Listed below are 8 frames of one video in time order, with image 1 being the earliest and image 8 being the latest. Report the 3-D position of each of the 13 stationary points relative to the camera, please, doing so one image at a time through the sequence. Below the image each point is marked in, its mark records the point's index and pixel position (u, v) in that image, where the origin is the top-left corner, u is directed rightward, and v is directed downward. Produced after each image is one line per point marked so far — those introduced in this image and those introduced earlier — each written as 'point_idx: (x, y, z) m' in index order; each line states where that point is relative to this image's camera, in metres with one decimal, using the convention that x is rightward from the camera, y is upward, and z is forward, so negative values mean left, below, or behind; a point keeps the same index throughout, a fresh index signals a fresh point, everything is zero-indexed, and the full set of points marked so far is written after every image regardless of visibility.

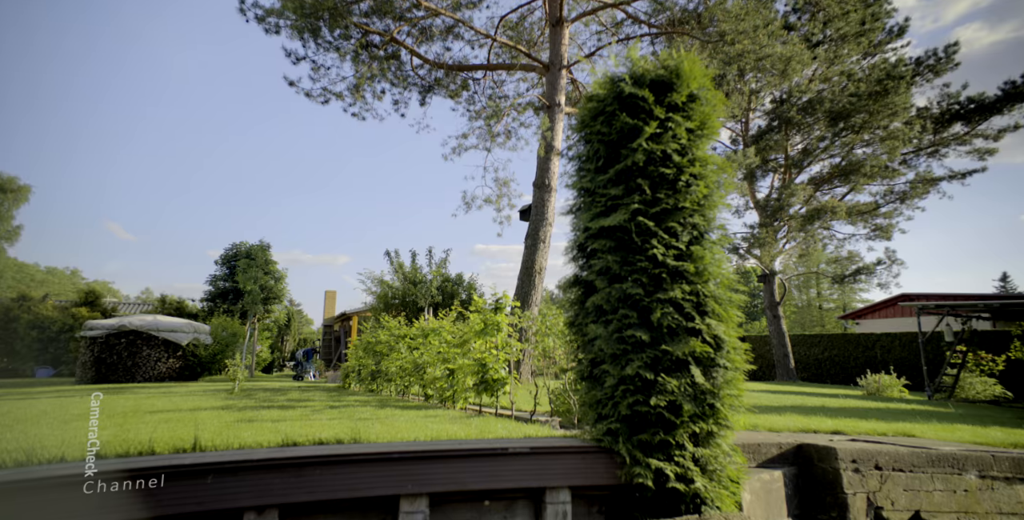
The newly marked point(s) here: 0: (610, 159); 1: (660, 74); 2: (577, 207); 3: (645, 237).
0: (+0.9, +0.8, +5.6) m
1: (+1.3, +1.4, +5.5) m
2: (+0.7, +0.4, +5.9) m
3: (+1.1, +0.1, +5.4) m
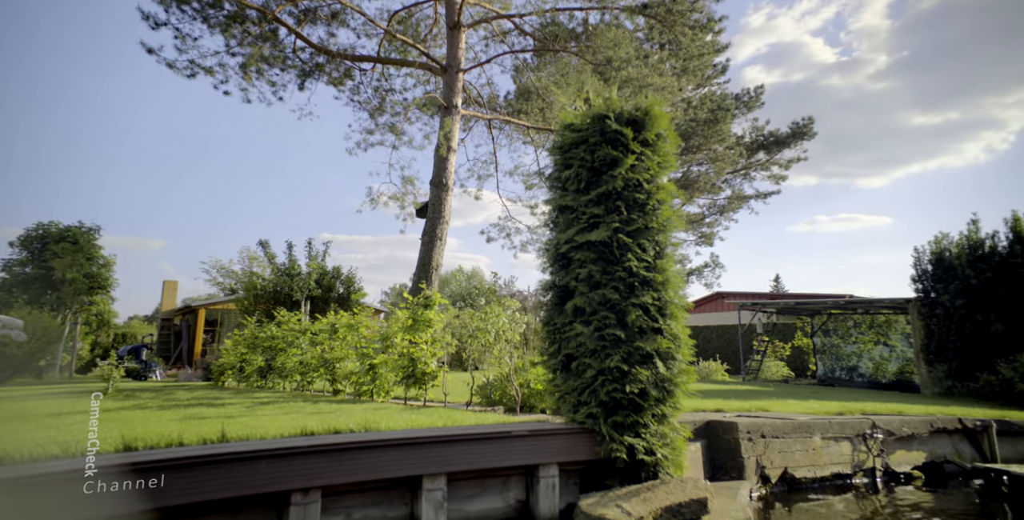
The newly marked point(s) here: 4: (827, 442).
0: (+0.8, +0.7, +6.5) m
1: (+1.2, +1.3, +6.5) m
2: (+0.5, +0.3, +6.6) m
3: (+1.0, +0.1, +6.3) m
4: (+3.9, -2.2, +8.6) m
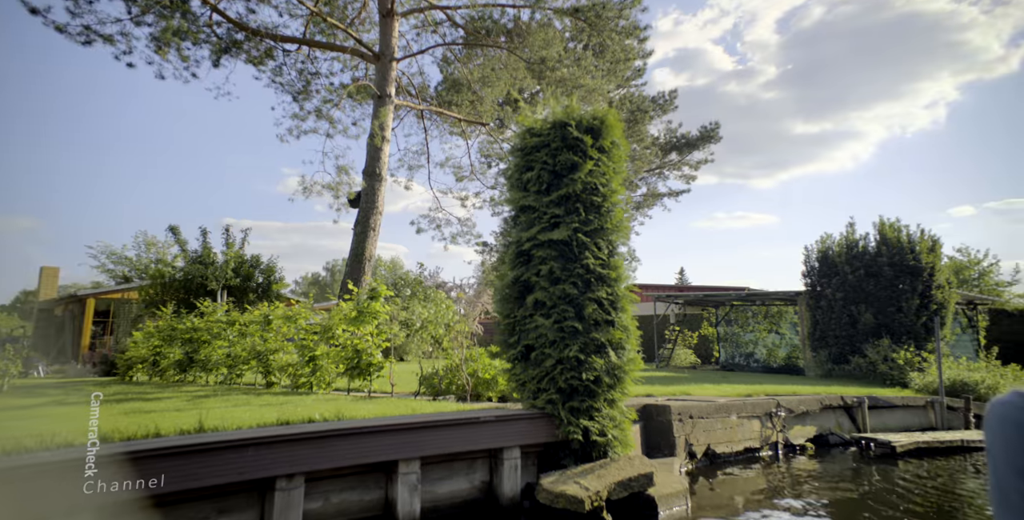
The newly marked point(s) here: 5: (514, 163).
0: (+0.4, +0.7, +7.0) m
1: (+0.9, +1.4, +7.0) m
2: (+0.1, +0.4, +7.1) m
3: (+0.7, +0.1, +6.8) m
4: (+3.1, -2.2, +9.5) m
5: (0.0, +1.0, +7.2) m
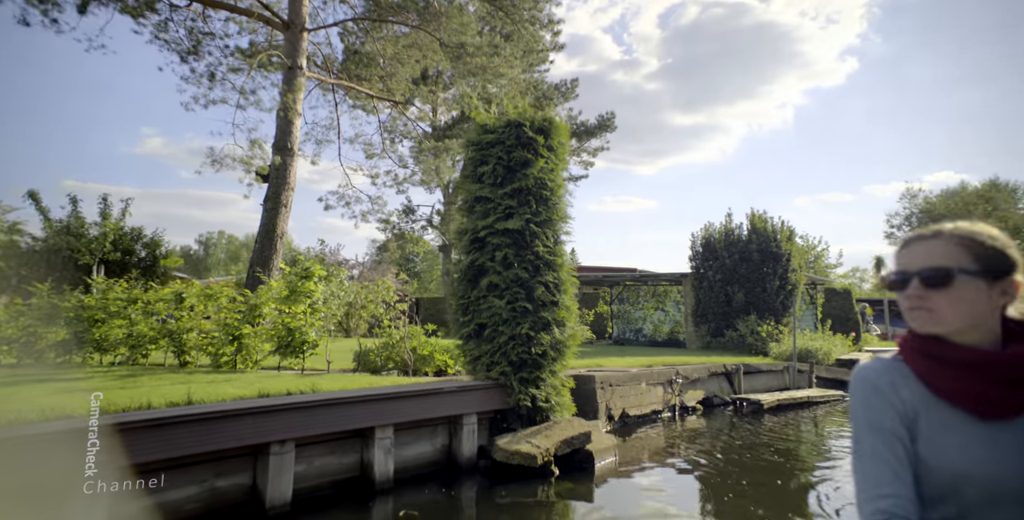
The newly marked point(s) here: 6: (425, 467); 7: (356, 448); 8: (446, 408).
0: (-0.1, +0.9, +7.7) m
1: (+0.4, +1.5, +7.8) m
2: (-0.4, +0.5, +7.8) m
3: (+0.2, +0.2, +7.7) m
4: (+2.1, -2.0, +10.8) m
5: (-0.5, +1.1, +7.9) m
6: (-0.8, -2.1, +7.0) m
7: (-1.5, -1.8, +6.6) m
8: (-0.7, -1.5, +7.0) m
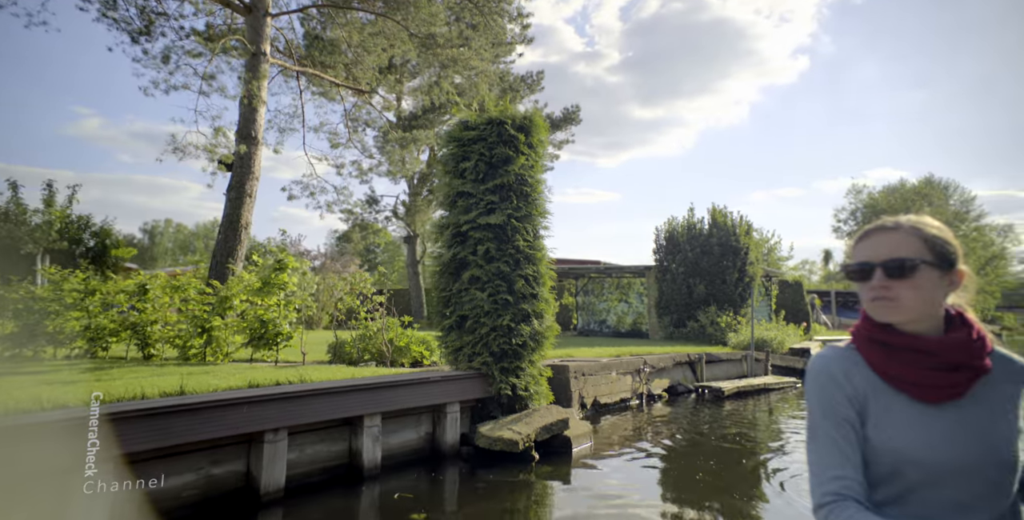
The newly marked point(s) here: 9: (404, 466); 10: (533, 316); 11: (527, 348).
0: (-0.3, +1.0, +7.9) m
1: (+0.1, +1.6, +8.0) m
2: (-0.6, +0.6, +8.0) m
3: (0.0, +0.3, +7.9) m
4: (+1.7, -1.9, +11.2) m
5: (-0.7, +1.2, +8.0) m
6: (-1.0, -2.0, +7.2) m
7: (-1.6, -1.7, +6.7) m
8: (-0.8, -1.4, +7.2) m
9: (-1.1, -2.1, +7.1) m
10: (+0.2, -0.6, +8.0) m
11: (+0.2, -1.0, +8.0) m
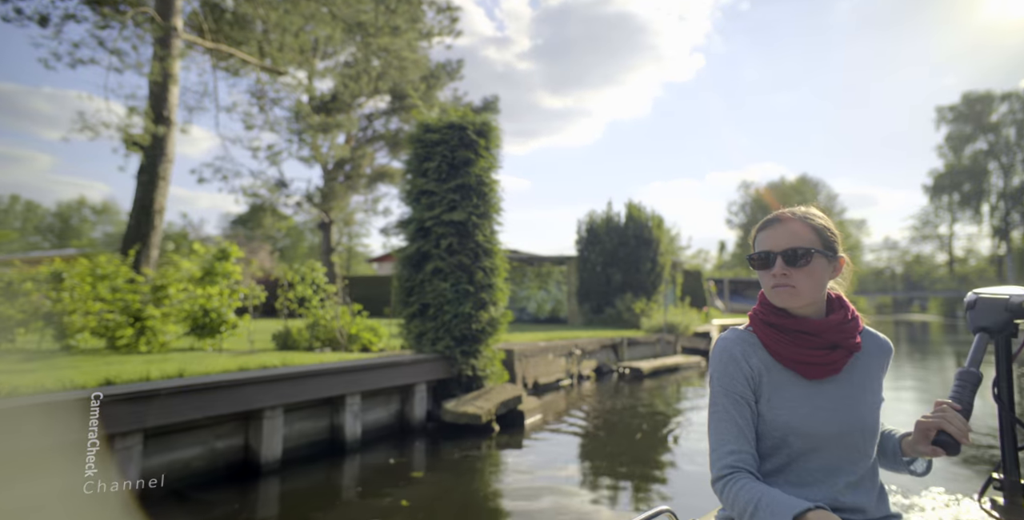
0: (-0.8, +1.1, +8.3) m
1: (-0.3, +1.7, +8.5) m
2: (-1.1, +0.7, +8.3) m
3: (-0.5, +0.4, +8.3) m
4: (+0.7, -1.7, +11.8) m
5: (-1.2, +1.3, +8.3) m
6: (-1.4, -1.9, +7.5) m
7: (-1.9, -1.6, +7.0) m
8: (-1.2, -1.3, +7.5) m
9: (-1.4, -2.0, +7.4) m
10: (-0.3, -0.5, +8.5) m
11: (-0.3, -0.9, +8.4) m
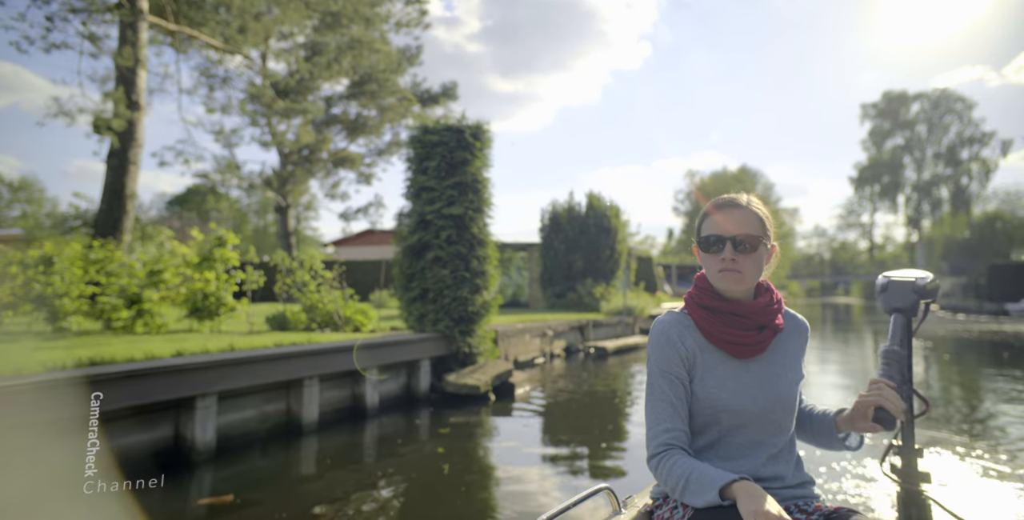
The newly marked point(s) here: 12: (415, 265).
0: (-0.8, +1.2, +9.1) m
1: (-0.4, +1.8, +9.3) m
2: (-1.2, +0.9, +9.1) m
3: (-0.5, +0.6, +9.1) m
4: (+0.3, -1.5, +12.8) m
5: (-1.3, +1.5, +9.1) m
6: (-1.4, -1.8, +8.4) m
7: (-1.9, -1.5, +7.7) m
8: (-1.3, -1.2, +8.4) m
9: (-1.4, -1.8, +8.2) m
10: (-0.4, -0.4, +9.4) m
11: (-0.4, -0.8, +9.3) m
12: (-1.3, -0.1, +9.1) m
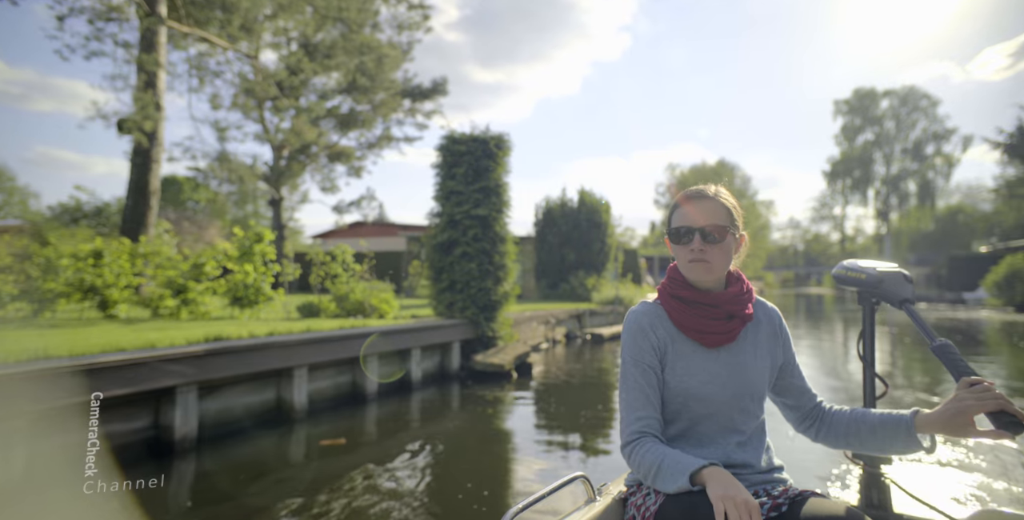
0: (-0.6, +1.3, +10.4) m
1: (-0.2, +1.9, +10.6) m
2: (-0.9, +0.9, +10.4) m
3: (-0.3, +0.6, +10.5) m
4: (+0.4, -1.4, +14.2) m
5: (-1.0, +1.5, +10.4) m
6: (-1.2, -1.7, +9.7) m
7: (-1.6, -1.4, +9.0) m
8: (-1.0, -1.1, +9.7) m
9: (-1.2, -1.8, +9.6) m
10: (-0.1, -0.3, +10.7) m
11: (-0.2, -0.7, +10.7) m
12: (-1.0, 0.0, +10.4) m
